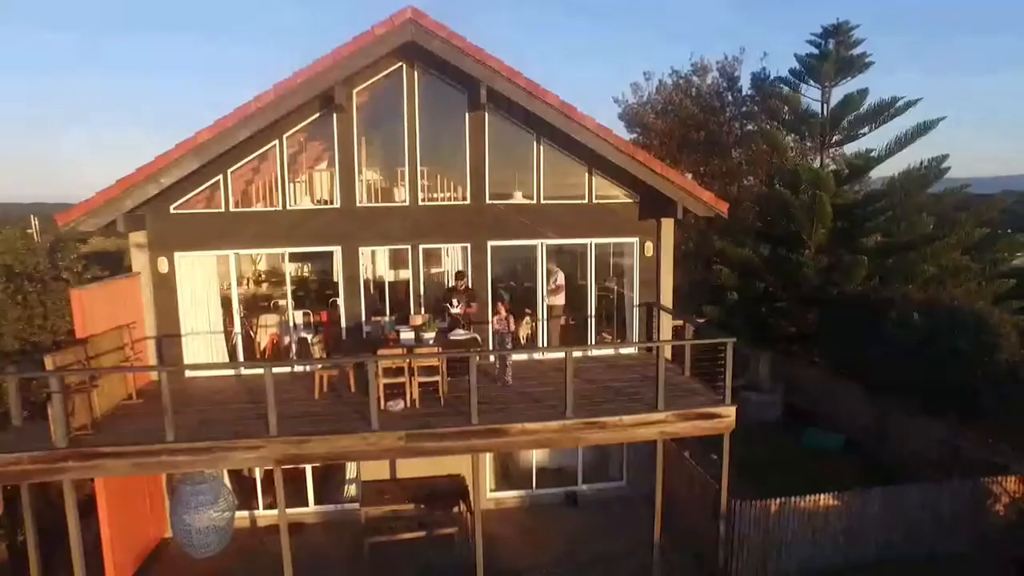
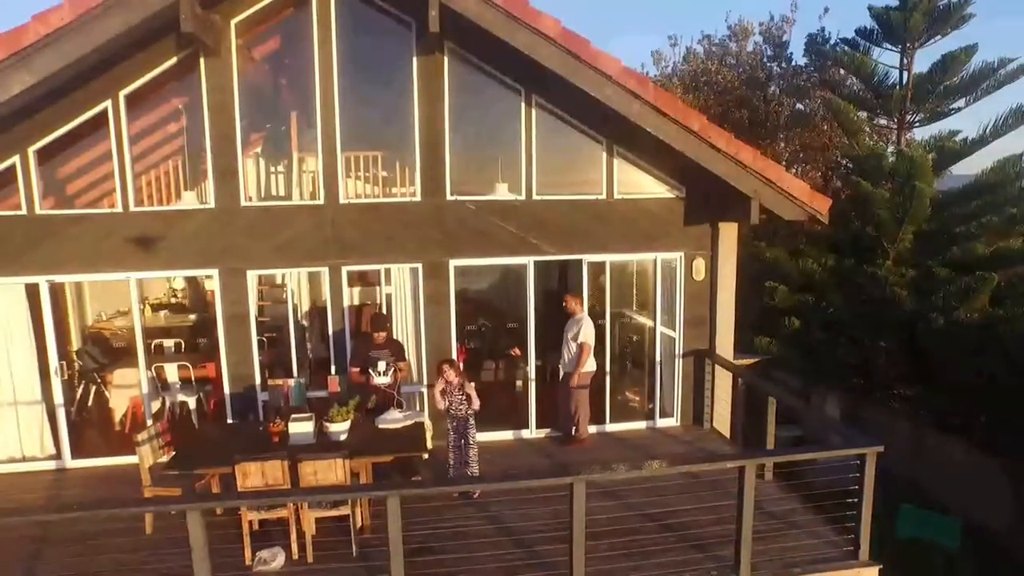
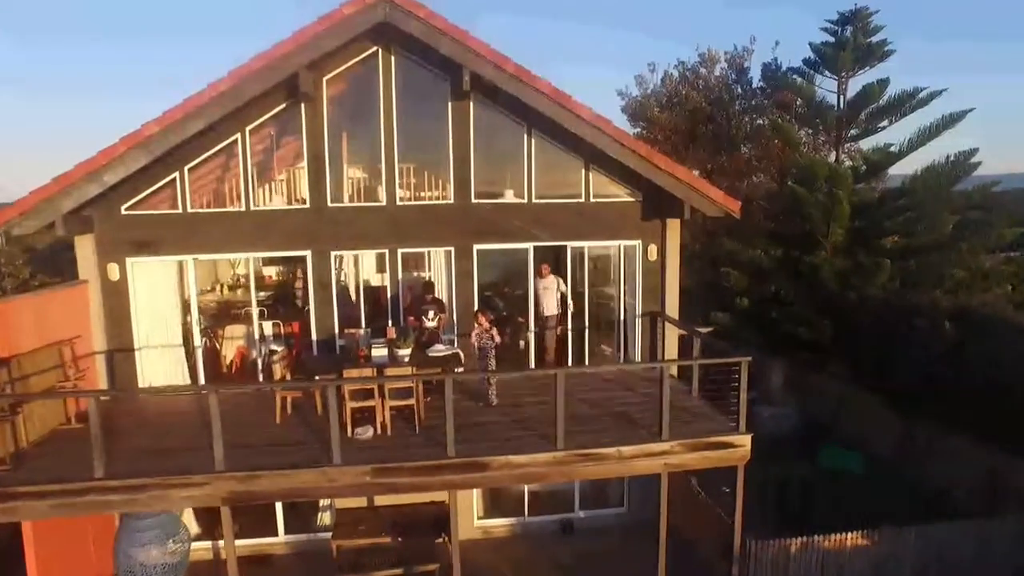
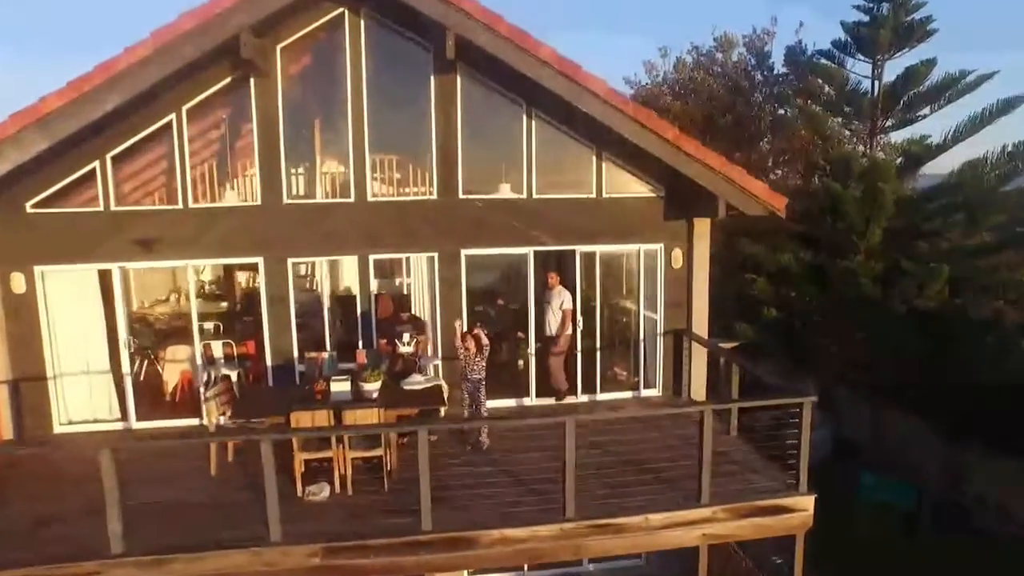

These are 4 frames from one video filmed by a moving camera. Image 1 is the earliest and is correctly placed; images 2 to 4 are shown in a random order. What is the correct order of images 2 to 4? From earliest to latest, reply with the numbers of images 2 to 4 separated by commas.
3, 4, 2
